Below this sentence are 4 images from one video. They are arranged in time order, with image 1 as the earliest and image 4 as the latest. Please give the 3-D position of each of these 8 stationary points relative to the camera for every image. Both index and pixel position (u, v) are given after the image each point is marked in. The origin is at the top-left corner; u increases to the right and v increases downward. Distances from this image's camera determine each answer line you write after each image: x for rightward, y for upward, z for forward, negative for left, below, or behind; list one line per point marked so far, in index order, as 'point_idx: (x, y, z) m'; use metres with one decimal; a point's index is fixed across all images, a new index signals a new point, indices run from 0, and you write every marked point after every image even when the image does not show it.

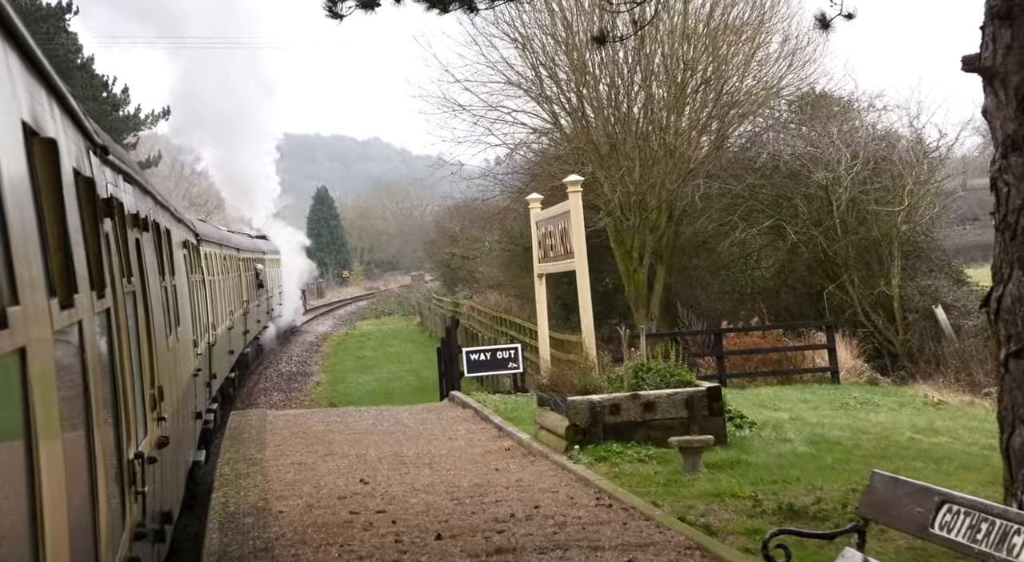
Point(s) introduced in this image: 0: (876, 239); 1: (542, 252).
0: (+4.8, +0.6, +15.3) m
1: (+0.3, +0.3, +11.4) m
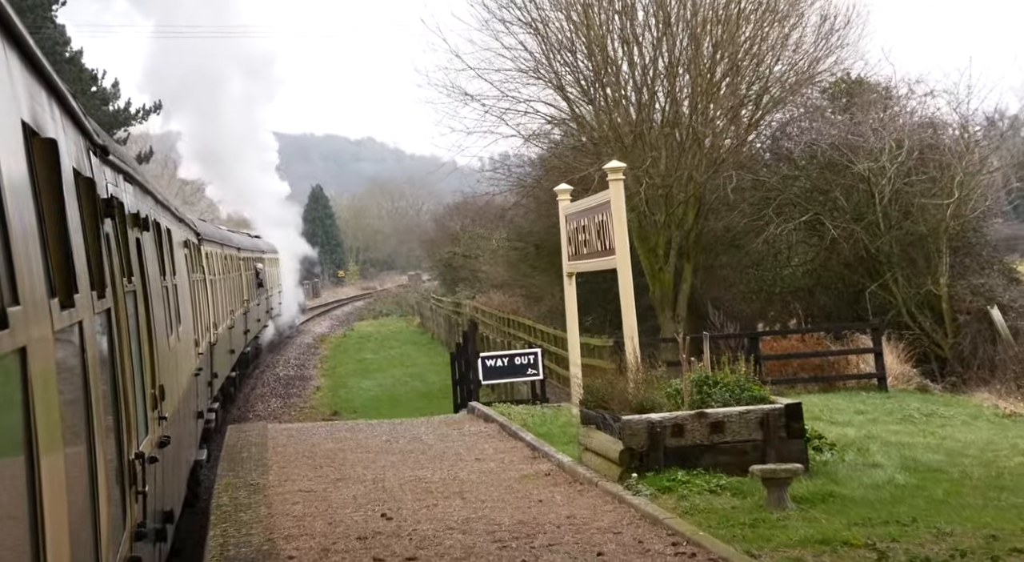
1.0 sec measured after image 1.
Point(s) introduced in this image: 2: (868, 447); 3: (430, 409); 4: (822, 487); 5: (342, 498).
0: (+5.0, +0.6, +14.2) m
1: (+0.5, +0.3, +10.3) m
2: (+2.2, -1.1, +7.4) m
3: (-1.3, -2.0, +18.6) m
4: (+1.6, -1.1, +6.1) m
5: (-1.0, -1.3, +7.2) m
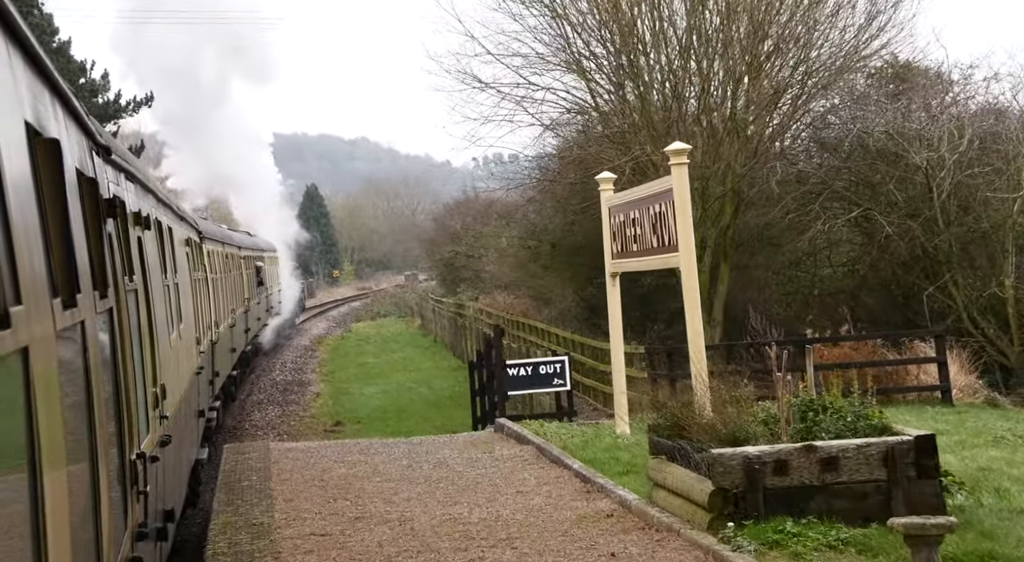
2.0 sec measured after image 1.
0: (+5.2, +0.5, +13.0) m
1: (+0.8, +0.3, +9.0) m
2: (+2.5, -1.1, +6.1) m
3: (-1.1, -2.0, +17.3) m
4: (+1.9, -1.1, +4.9) m
5: (-0.8, -1.3, +6.0) m
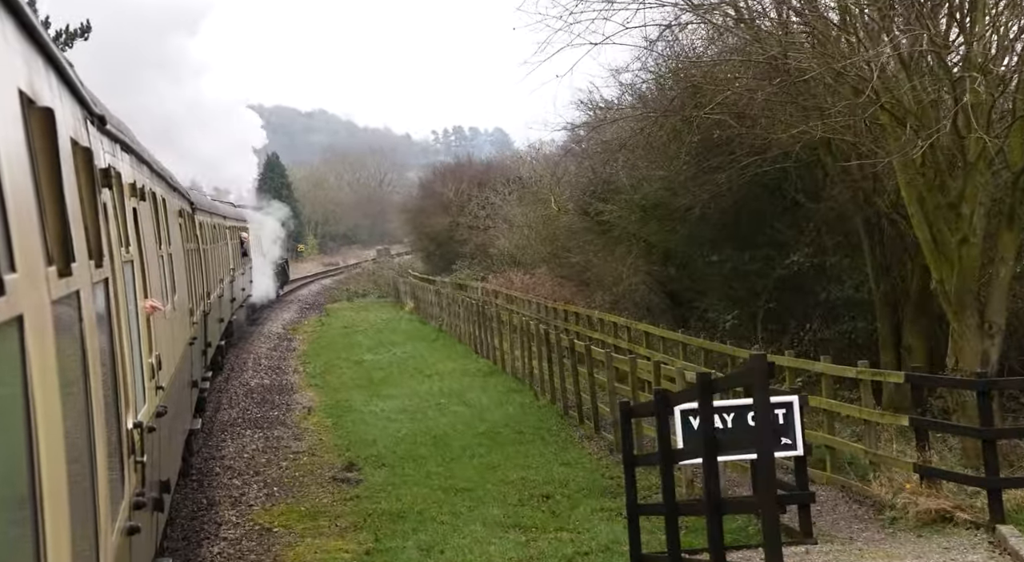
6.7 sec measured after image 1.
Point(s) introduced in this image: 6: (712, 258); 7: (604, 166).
0: (+6.4, +0.7, +7.5) m
1: (+2.1, +0.3, +3.5) m
2: (+3.9, -1.1, +0.7) m
3: (-0.1, -1.8, +11.7) m
4: (+3.4, -1.1, -0.6) m
5: (+0.6, -1.4, +0.4) m
6: (+2.4, +0.3, +14.2) m
7: (+1.3, +1.4, +14.5) m
